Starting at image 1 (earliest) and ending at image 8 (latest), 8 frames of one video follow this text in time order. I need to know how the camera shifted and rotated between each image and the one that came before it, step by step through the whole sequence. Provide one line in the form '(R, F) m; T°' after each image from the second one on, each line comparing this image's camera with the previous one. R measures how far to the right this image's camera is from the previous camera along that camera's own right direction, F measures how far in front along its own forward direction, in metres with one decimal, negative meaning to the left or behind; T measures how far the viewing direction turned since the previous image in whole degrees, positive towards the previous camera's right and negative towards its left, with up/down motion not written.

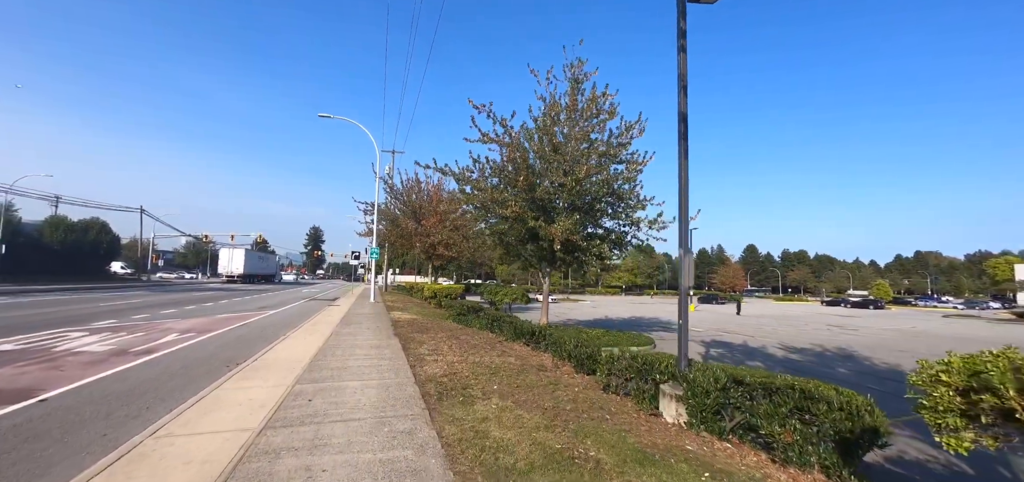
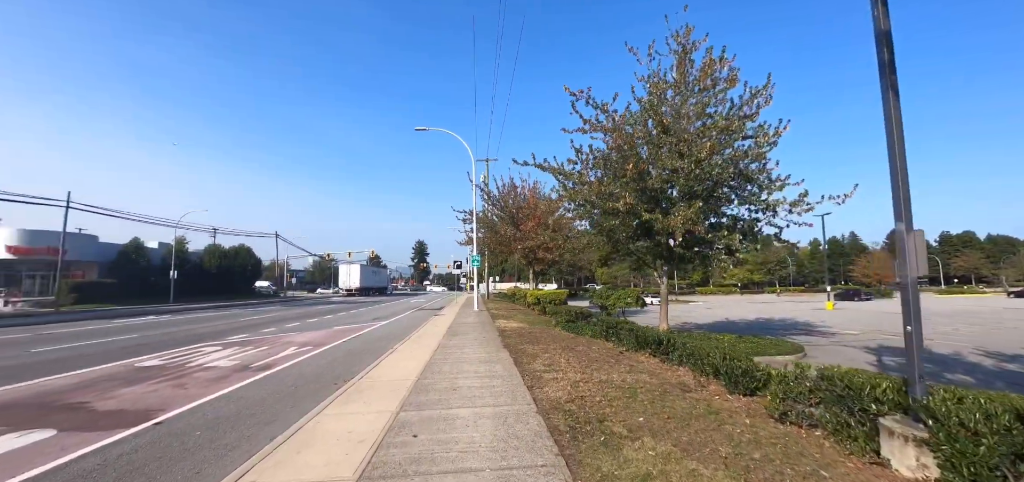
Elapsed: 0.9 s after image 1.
(-0.6, +1.4) m; -14°
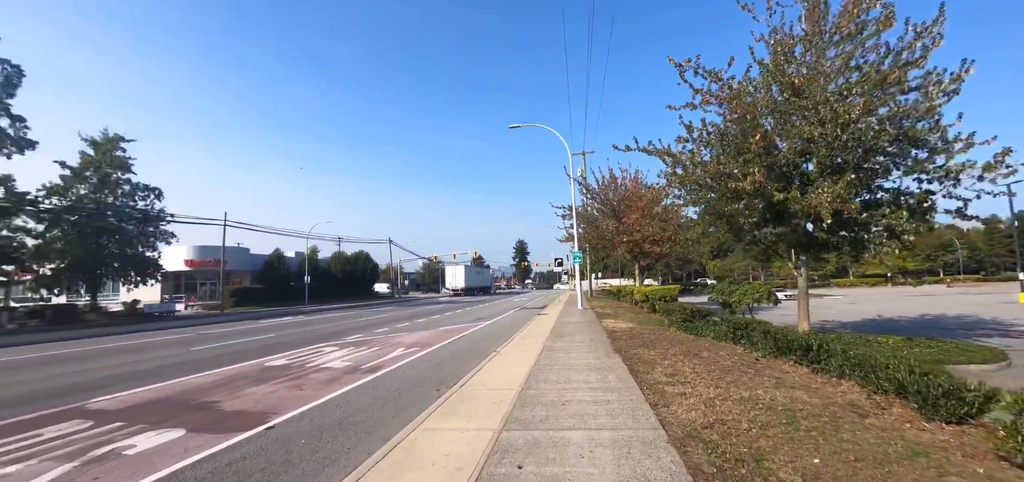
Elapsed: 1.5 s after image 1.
(-0.2, +0.8) m; -14°
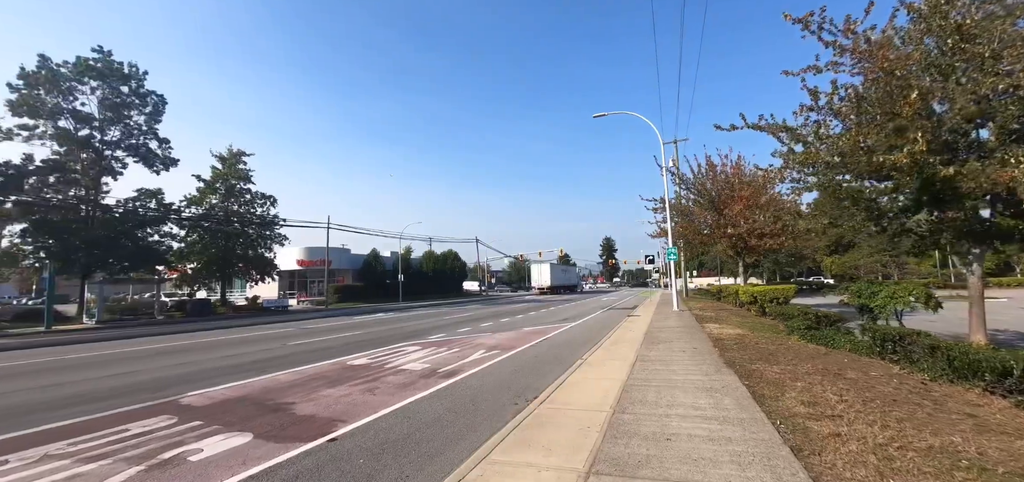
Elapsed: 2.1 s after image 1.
(0.0, +0.8) m; -11°
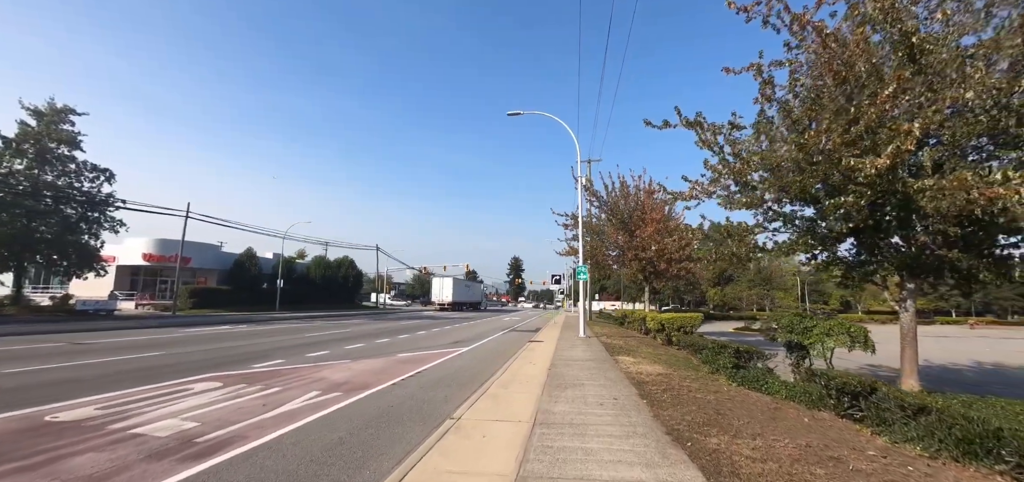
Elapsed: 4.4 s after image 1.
(+0.8, +2.5) m; +12°
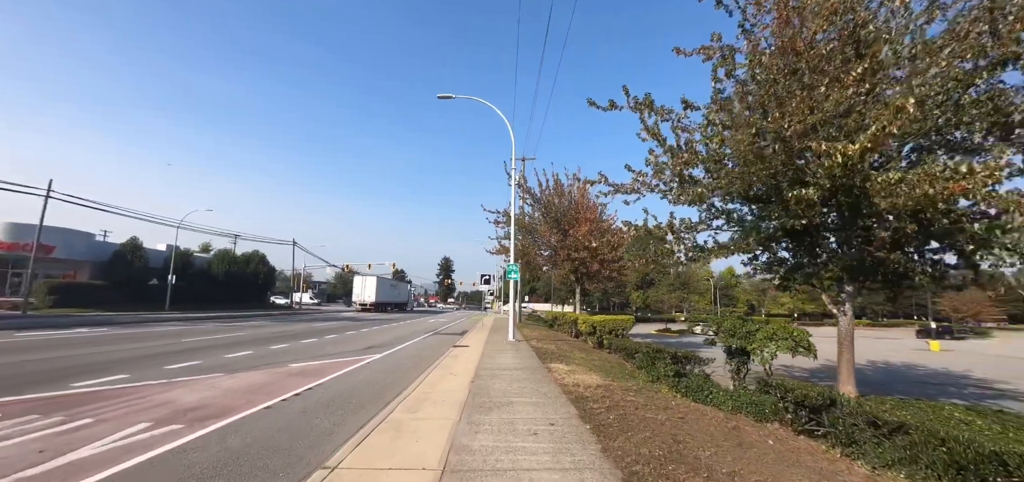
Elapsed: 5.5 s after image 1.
(+0.2, +1.2) m; +9°
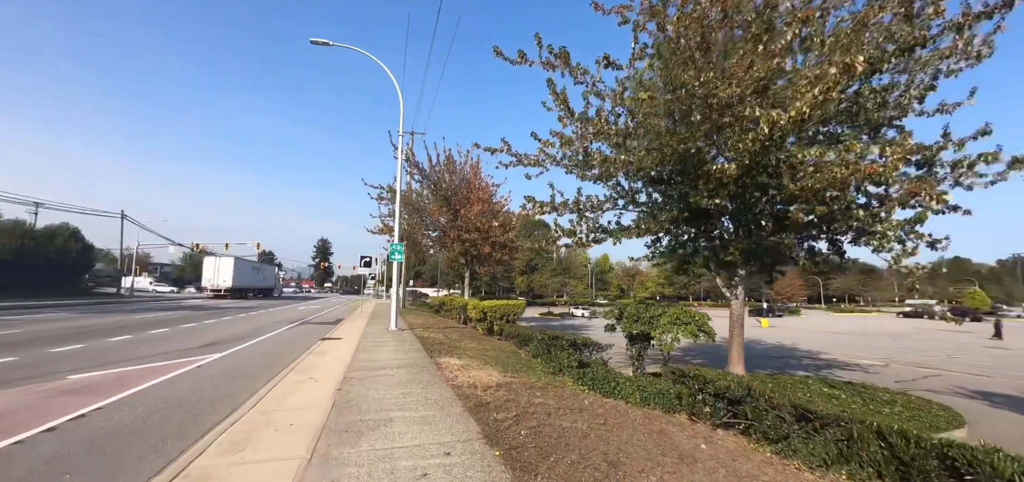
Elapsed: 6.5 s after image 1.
(+0.1, +1.2) m; +15°
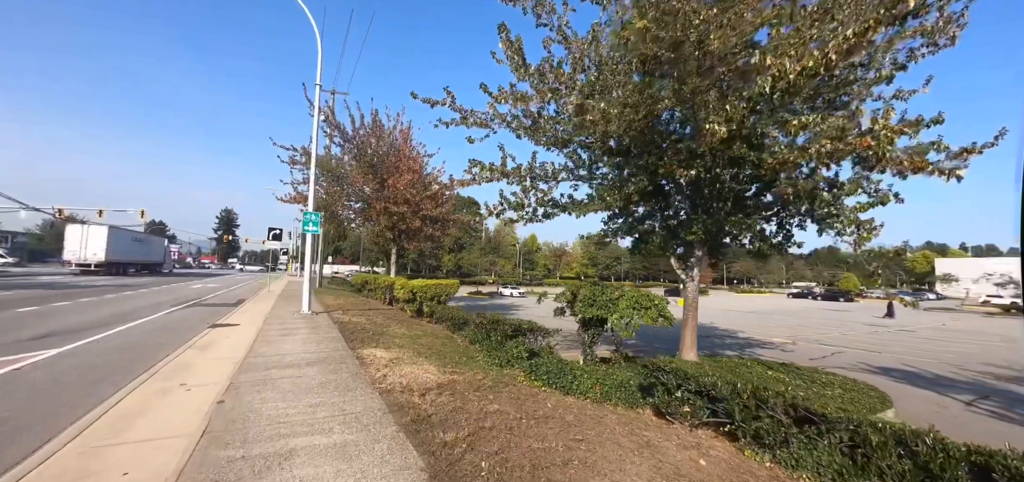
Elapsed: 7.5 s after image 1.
(-0.2, +1.0) m; +10°
